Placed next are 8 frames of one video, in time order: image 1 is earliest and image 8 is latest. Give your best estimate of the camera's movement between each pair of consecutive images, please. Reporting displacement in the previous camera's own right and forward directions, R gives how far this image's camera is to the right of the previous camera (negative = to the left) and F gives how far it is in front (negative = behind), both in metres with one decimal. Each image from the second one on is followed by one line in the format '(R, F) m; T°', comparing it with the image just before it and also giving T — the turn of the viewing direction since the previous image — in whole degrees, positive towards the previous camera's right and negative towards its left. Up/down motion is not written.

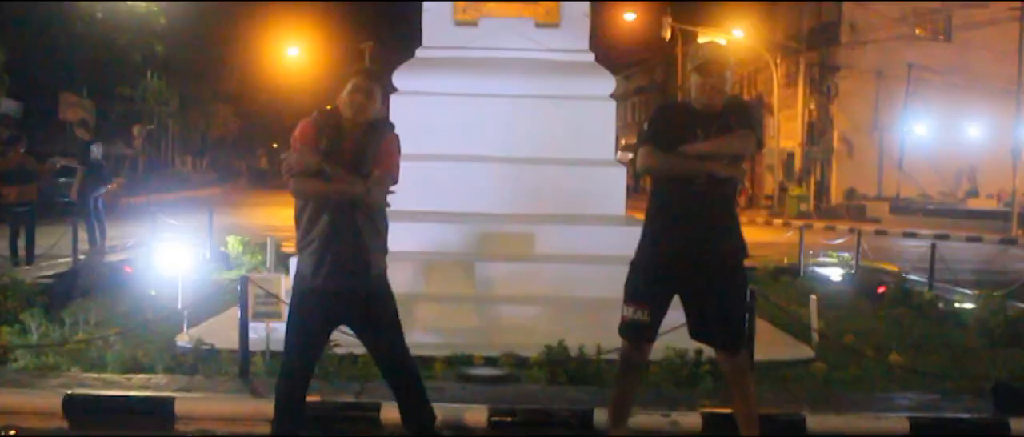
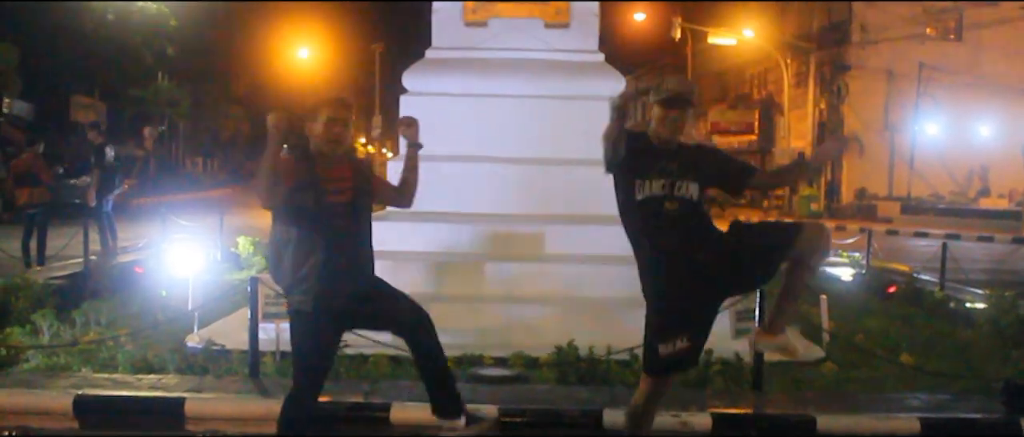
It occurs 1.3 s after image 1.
(+0.1, 0.0) m; -1°
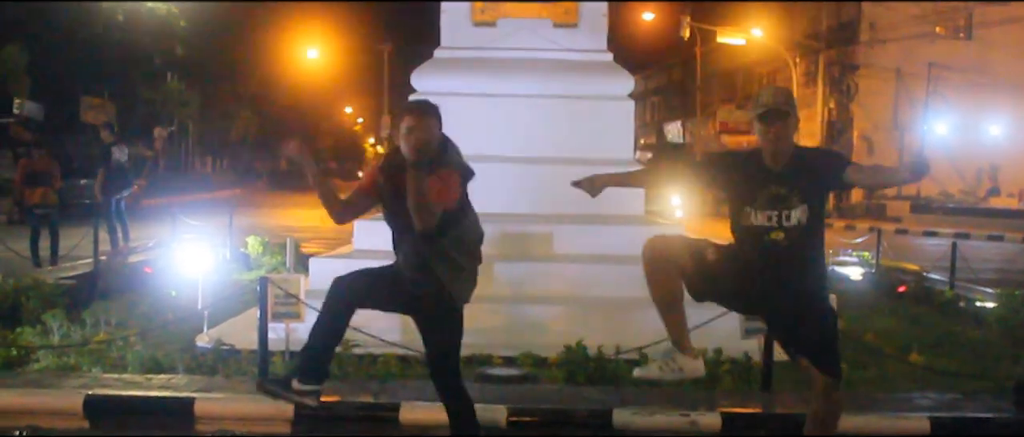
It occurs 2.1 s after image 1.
(0.0, 0.0) m; 0°
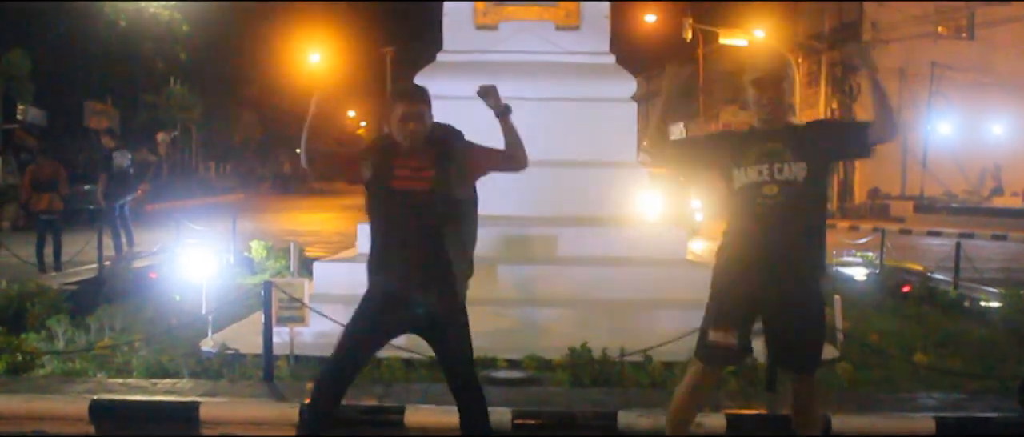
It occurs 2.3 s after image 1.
(0.0, 0.0) m; 0°
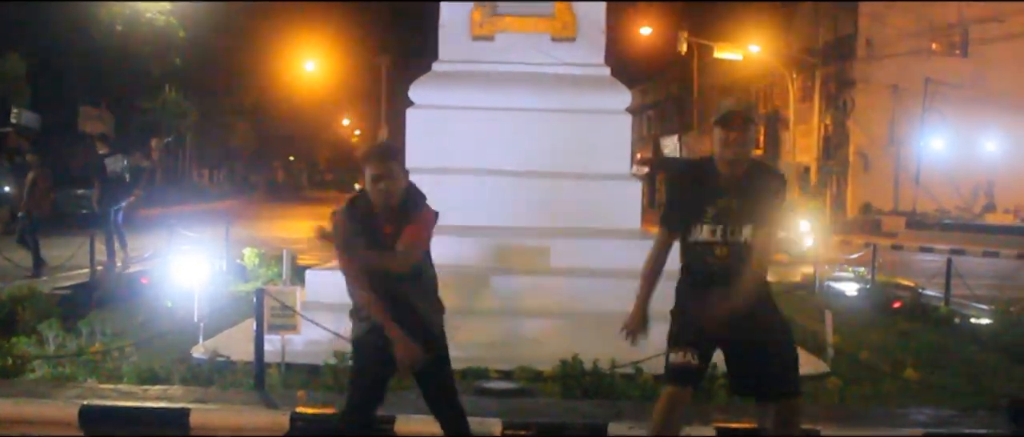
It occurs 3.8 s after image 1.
(0.0, 0.0) m; 0°
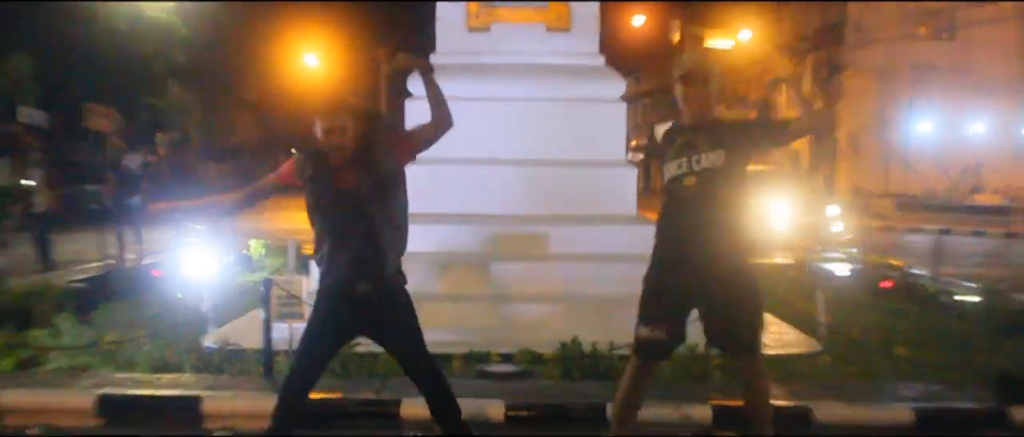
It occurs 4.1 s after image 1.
(+0.1, -0.2) m; 0°
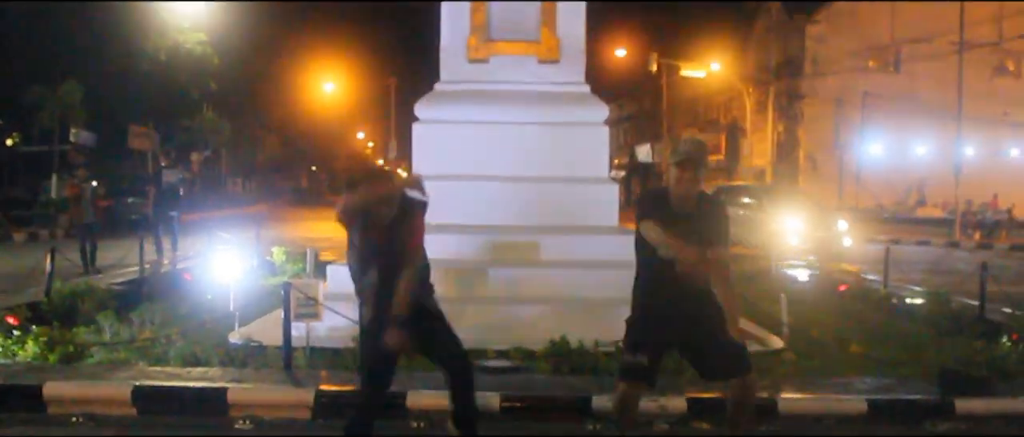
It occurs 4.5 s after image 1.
(+0.1, -1.0) m; 0°
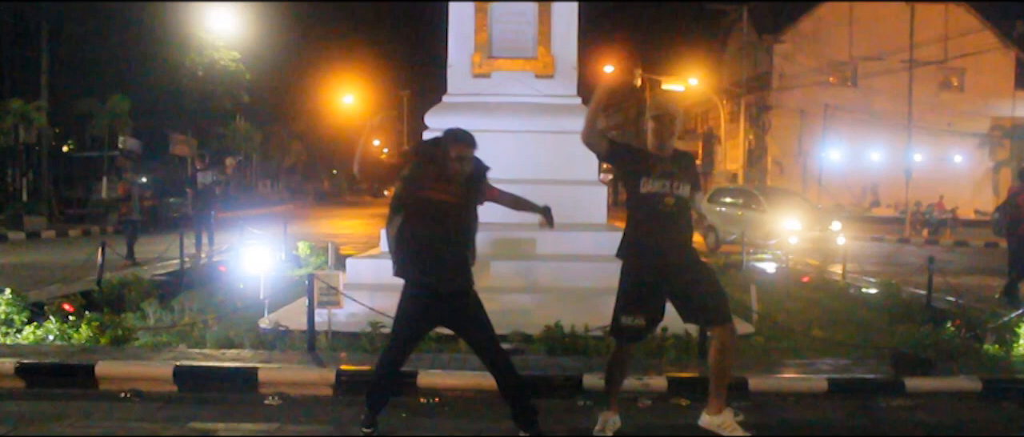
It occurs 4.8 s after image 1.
(+0.1, -1.1) m; 0°
